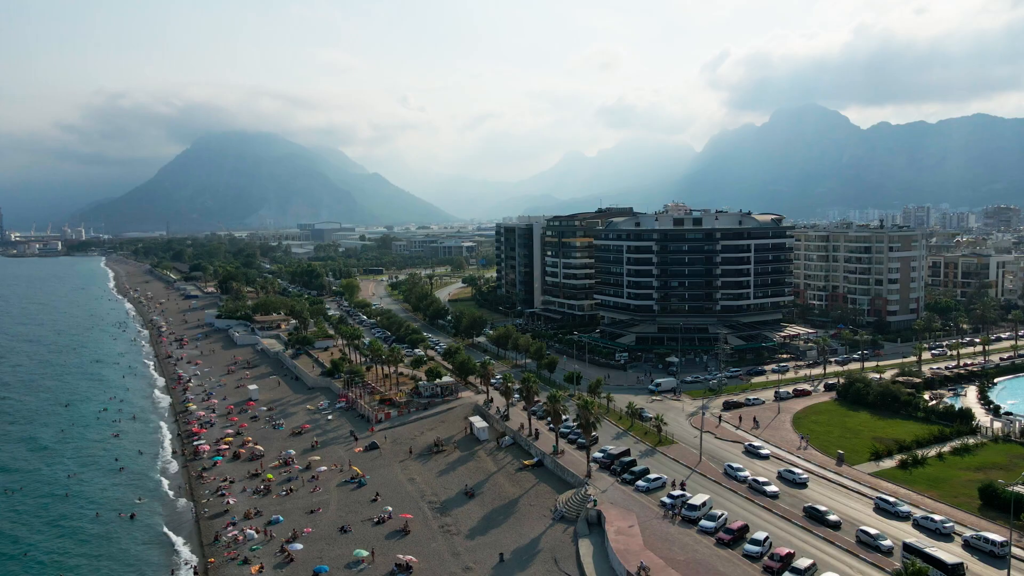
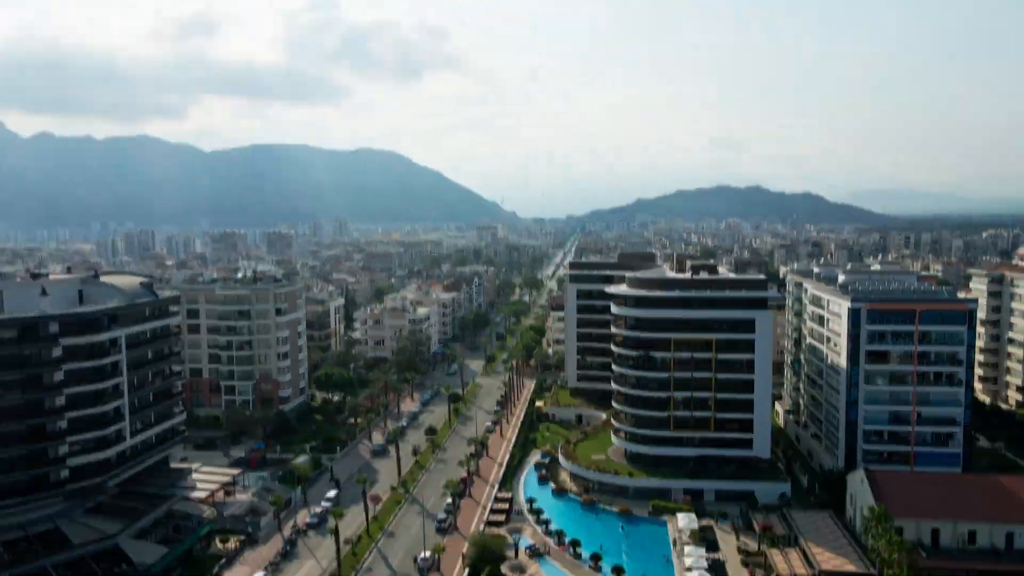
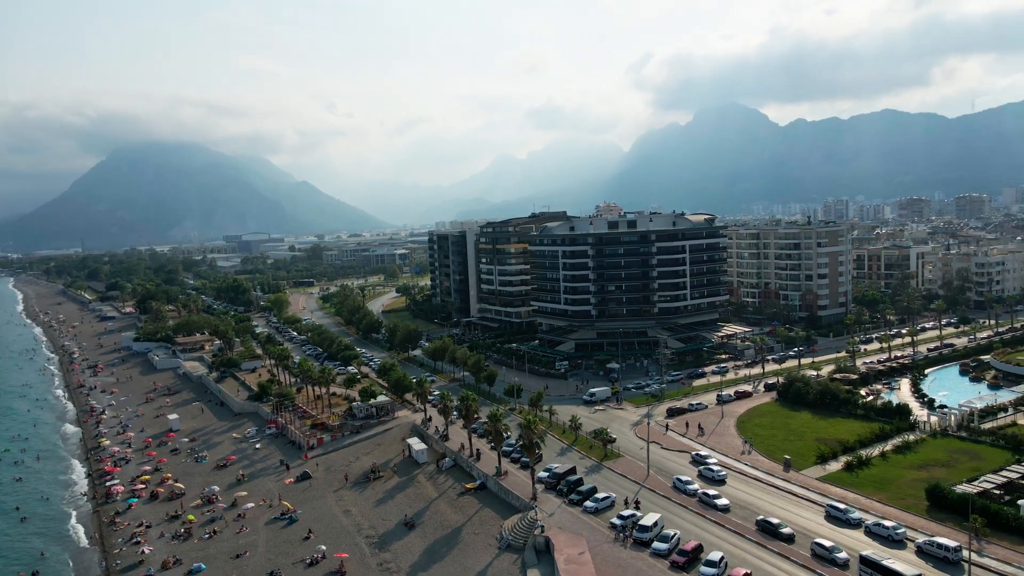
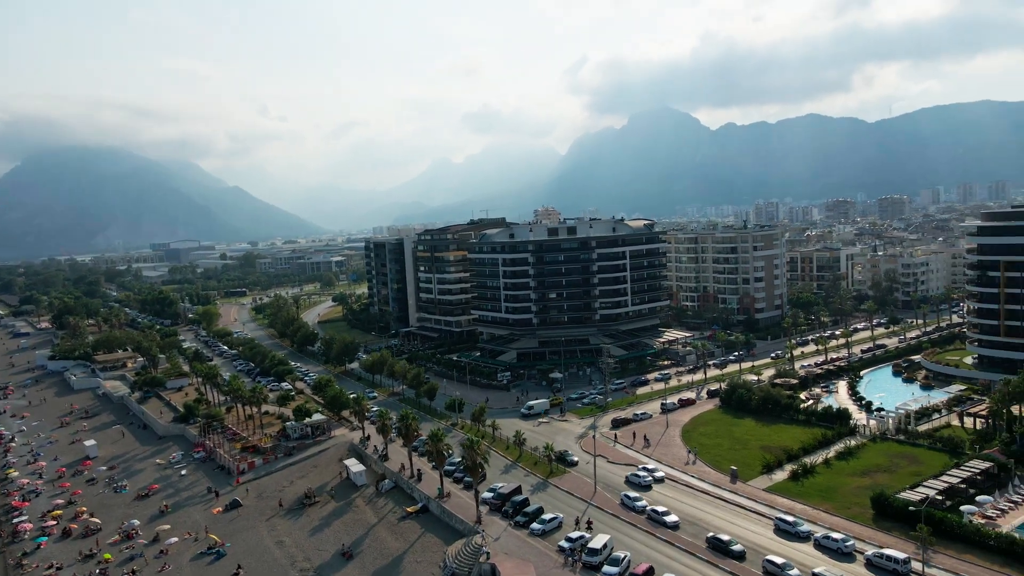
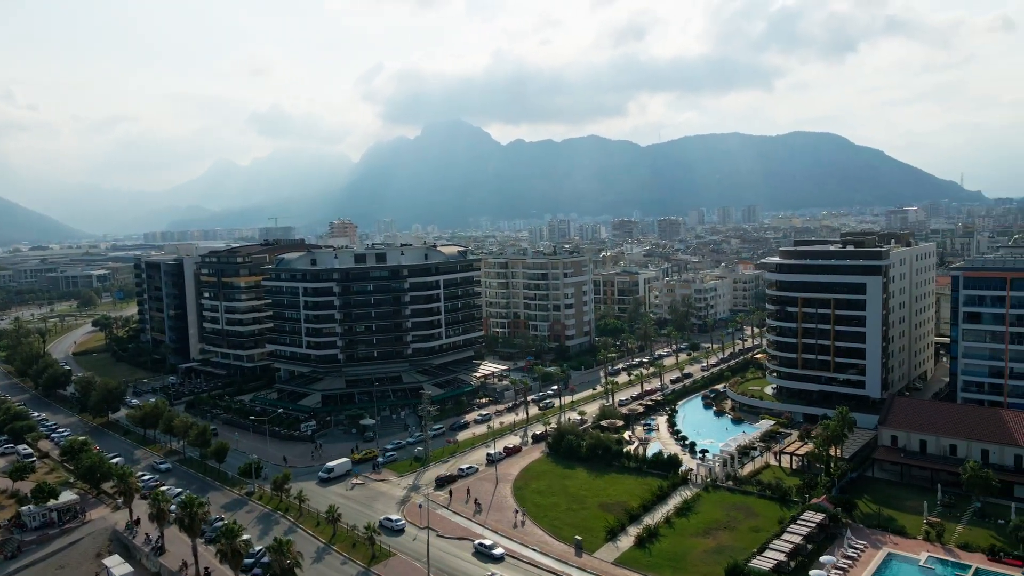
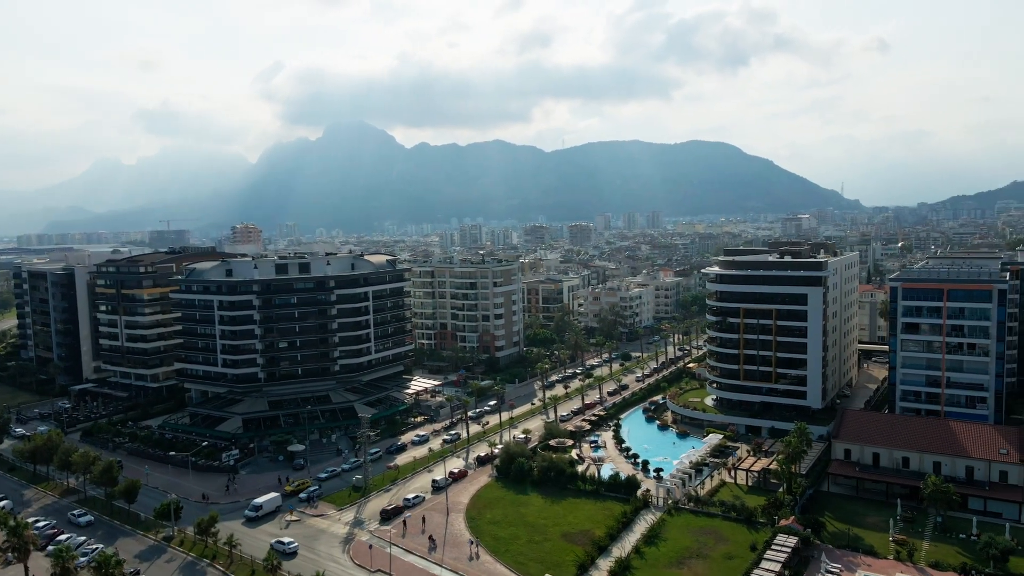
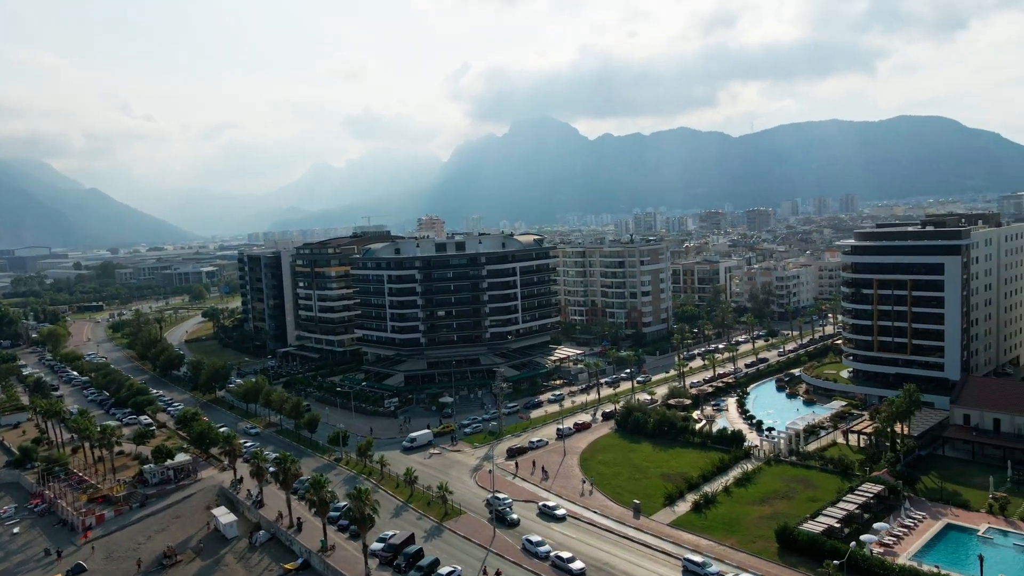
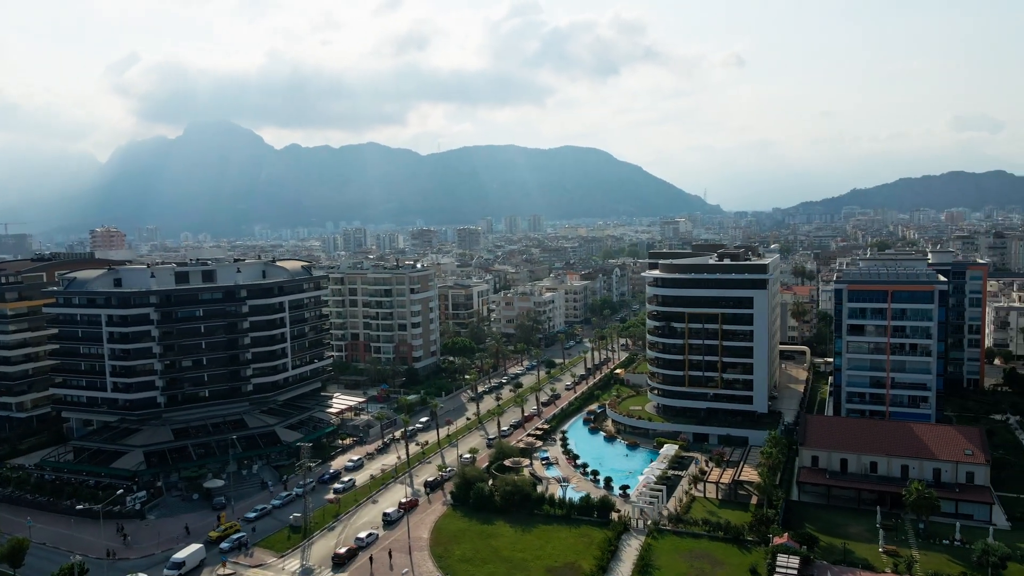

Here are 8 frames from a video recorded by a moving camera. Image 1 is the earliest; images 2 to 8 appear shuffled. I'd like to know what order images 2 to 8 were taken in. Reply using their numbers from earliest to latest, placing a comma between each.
3, 4, 7, 5, 6, 8, 2
